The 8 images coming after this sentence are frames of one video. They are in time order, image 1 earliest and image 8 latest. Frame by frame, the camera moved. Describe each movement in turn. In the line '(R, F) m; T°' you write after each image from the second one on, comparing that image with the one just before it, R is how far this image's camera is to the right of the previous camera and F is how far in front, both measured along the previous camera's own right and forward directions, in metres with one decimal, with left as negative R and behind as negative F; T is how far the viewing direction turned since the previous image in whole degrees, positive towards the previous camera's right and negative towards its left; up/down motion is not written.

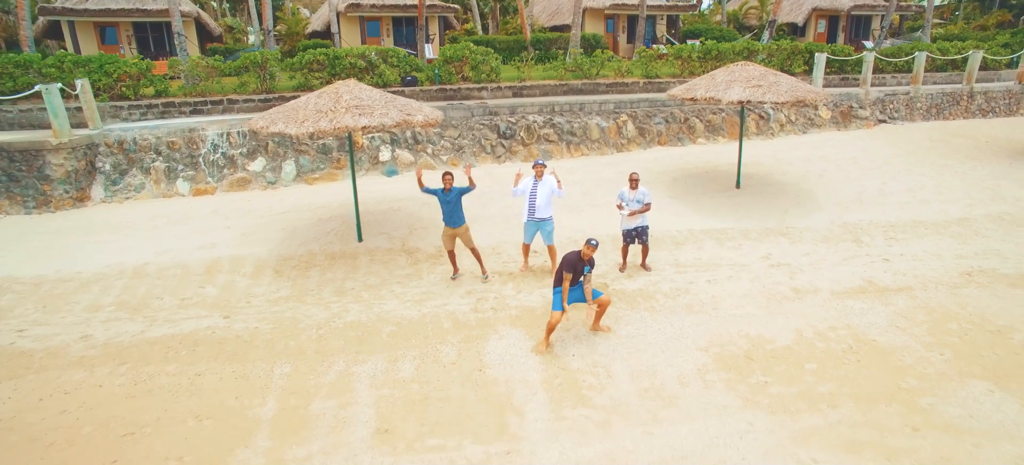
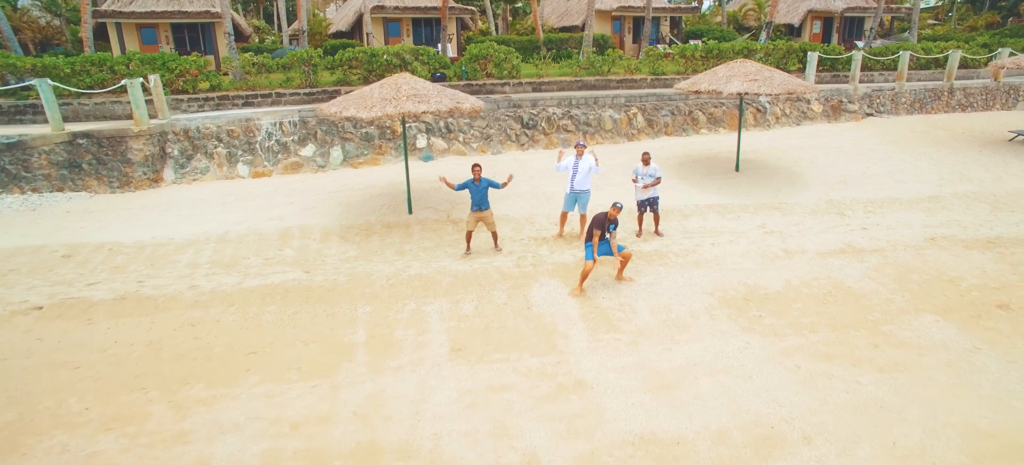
(-0.5, -1.3) m; 0°
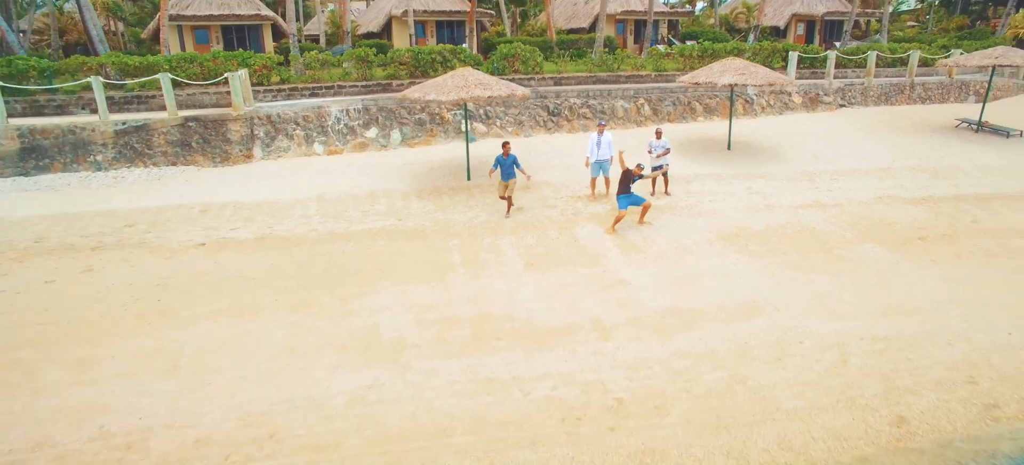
(-0.9, -2.5) m; +1°
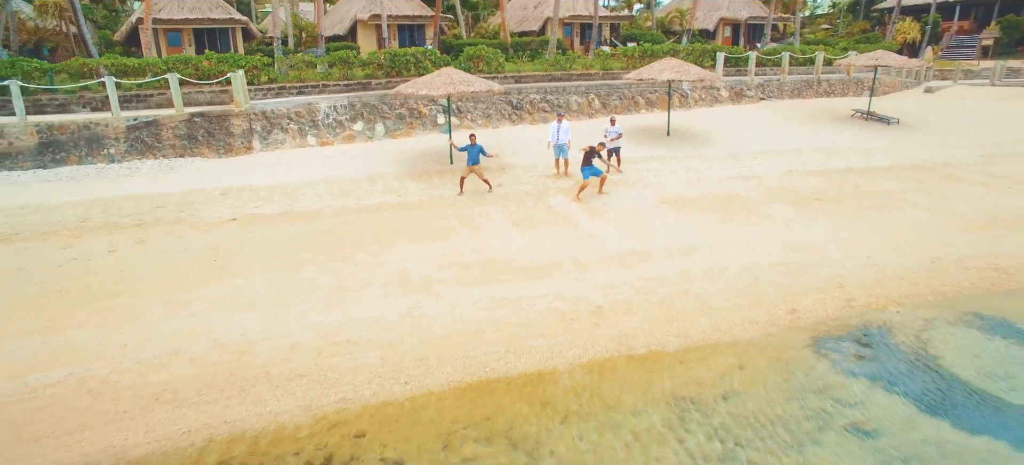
(-0.8, -2.1) m; +5°
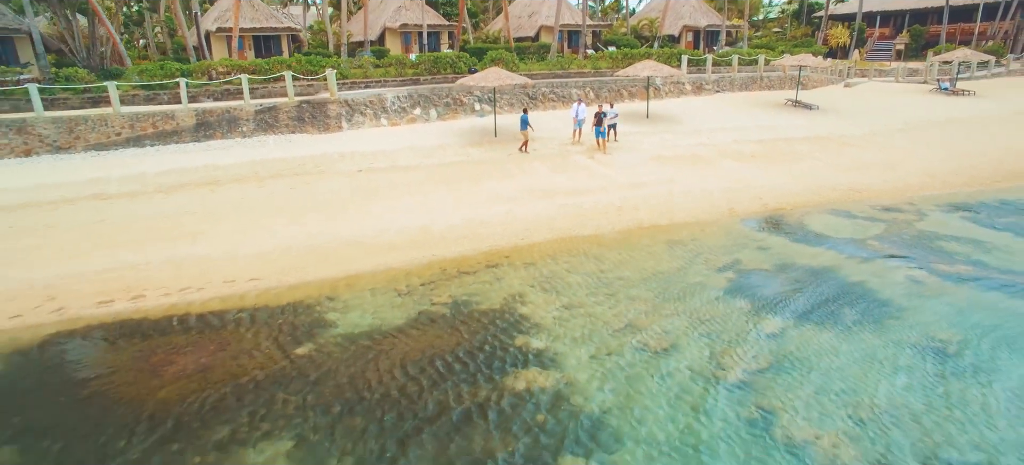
(-2.0, -5.6) m; +3°
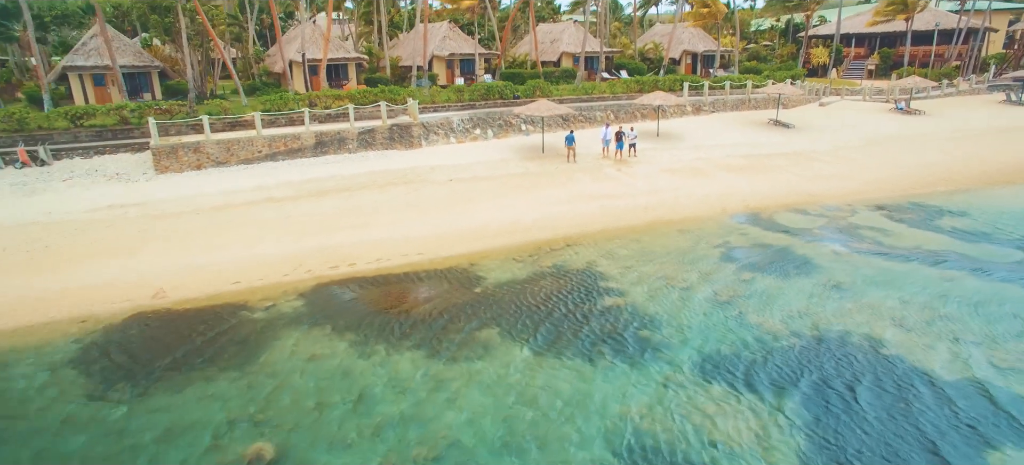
(-2.0, -5.9) m; 0°
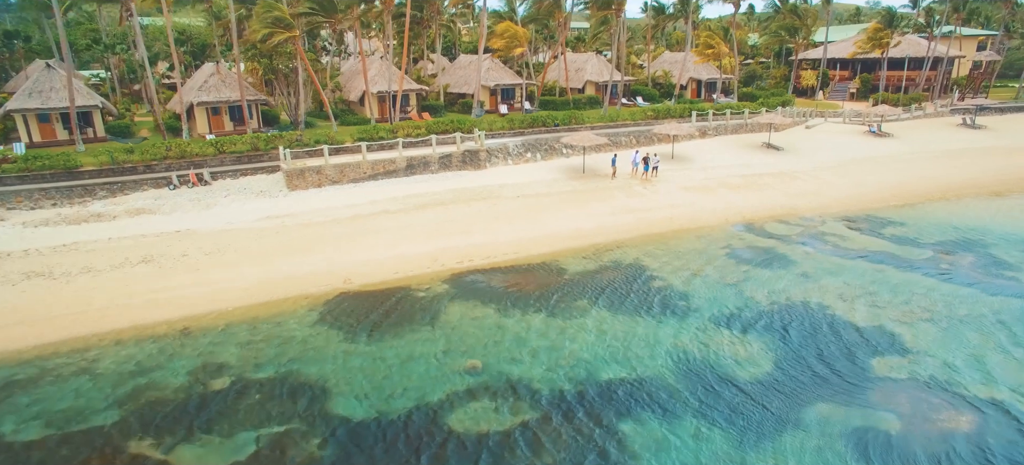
(-2.6, -6.8) m; 0°
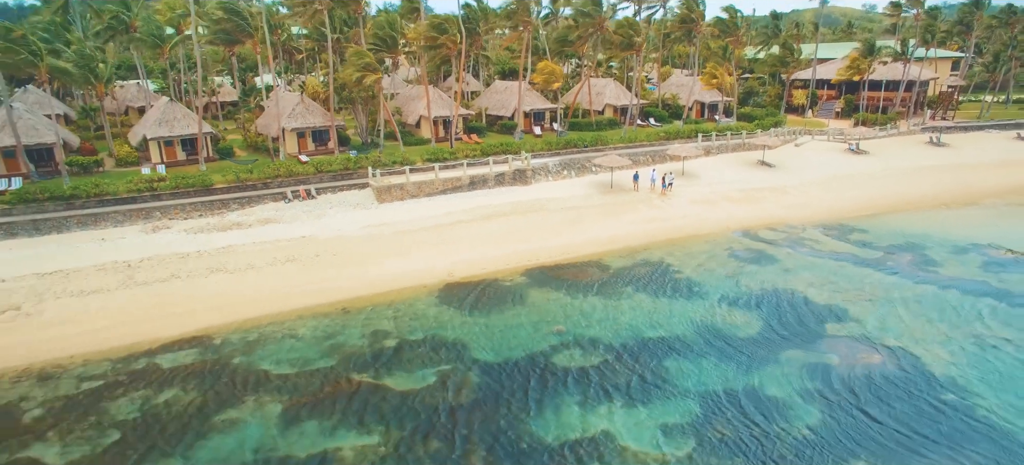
(-2.7, -7.3) m; 0°
